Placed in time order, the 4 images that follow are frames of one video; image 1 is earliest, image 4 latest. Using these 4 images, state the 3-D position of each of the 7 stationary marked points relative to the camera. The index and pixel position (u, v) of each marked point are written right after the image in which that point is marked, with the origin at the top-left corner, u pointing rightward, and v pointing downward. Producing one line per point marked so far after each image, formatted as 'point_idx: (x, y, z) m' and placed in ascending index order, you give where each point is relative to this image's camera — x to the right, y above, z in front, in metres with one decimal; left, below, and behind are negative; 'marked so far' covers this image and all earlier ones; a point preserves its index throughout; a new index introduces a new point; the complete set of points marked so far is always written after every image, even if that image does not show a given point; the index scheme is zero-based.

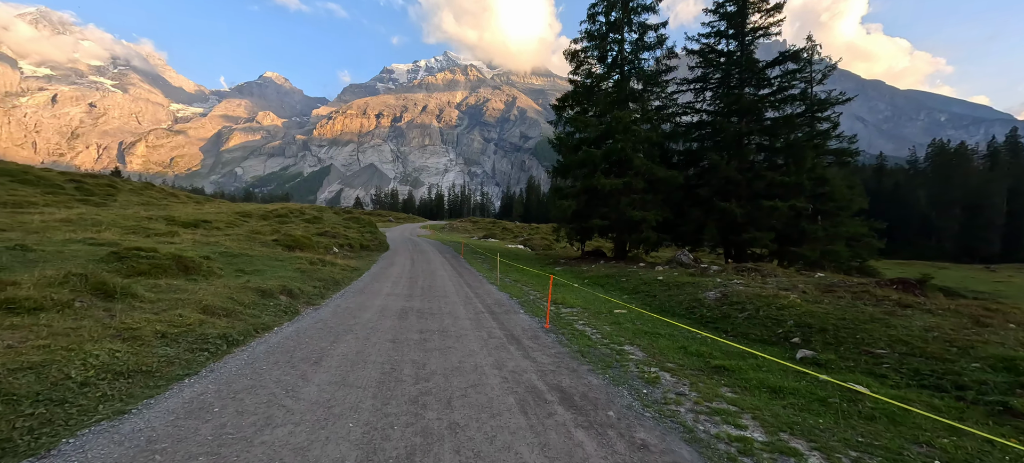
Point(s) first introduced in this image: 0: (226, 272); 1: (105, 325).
0: (-12.3, -1.8, +18.7) m
1: (-8.7, -2.0, +9.0) m
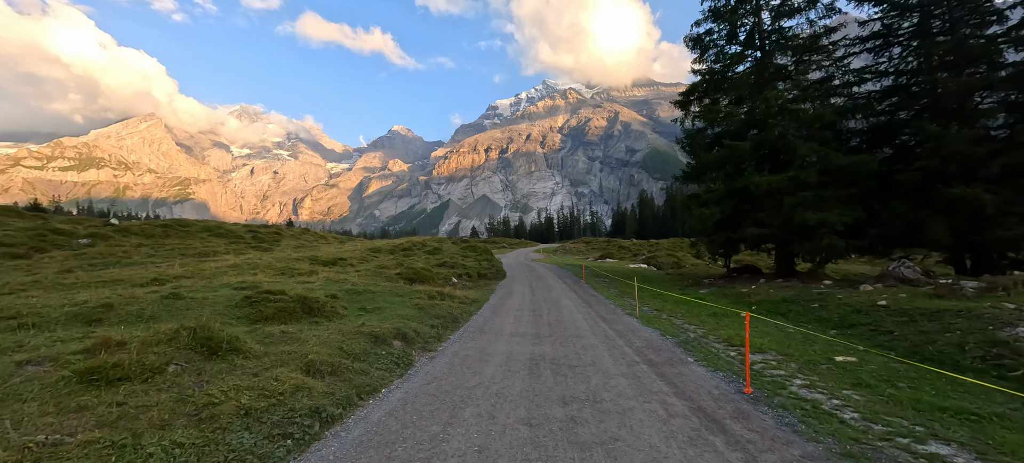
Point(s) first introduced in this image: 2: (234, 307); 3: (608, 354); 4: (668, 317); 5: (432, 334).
0: (-6.8, -3.4, +17.7) m
1: (-5.8, -3.0, +7.4) m
2: (-10.1, -2.7, +15.6) m
3: (+2.5, -3.2, +11.2) m
4: (+5.8, -3.2, +15.9) m
5: (-2.8, -3.7, +15.1) m
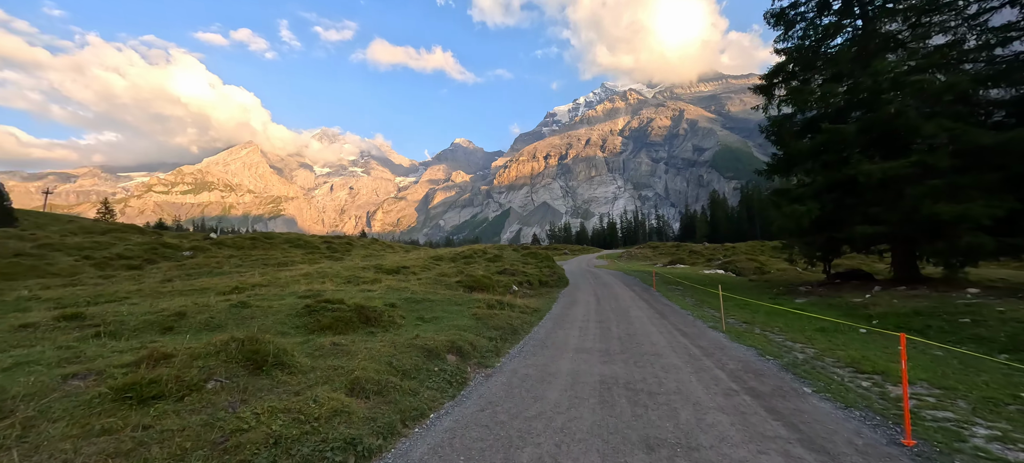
0: (-4.2, -3.7, +17.1) m
1: (-4.7, -3.1, +6.7) m
2: (-7.9, -3.0, +15.5) m
3: (+4.0, -3.2, +9.2) m
4: (+8.0, -3.2, +13.5) m
5: (-0.7, -3.8, +13.9) m
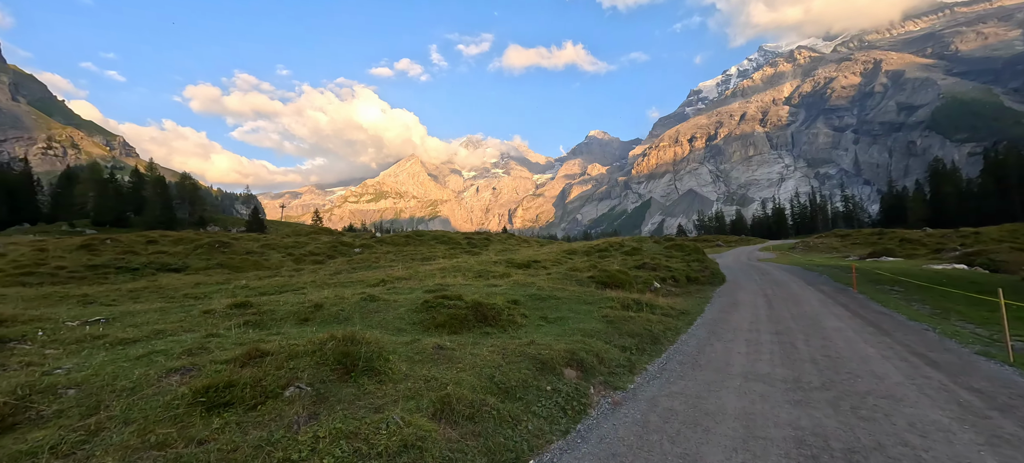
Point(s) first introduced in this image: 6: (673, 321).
0: (+0.5, -3.3, +15.2) m
1: (-3.2, -2.8, +5.6) m
2: (-3.5, -2.7, +14.9) m
3: (+5.9, -2.7, +5.2) m
4: (+10.9, -2.5, +7.9) m
5: (+2.8, -3.4, +11.1) m
6: (+6.2, -3.5, +16.5) m
